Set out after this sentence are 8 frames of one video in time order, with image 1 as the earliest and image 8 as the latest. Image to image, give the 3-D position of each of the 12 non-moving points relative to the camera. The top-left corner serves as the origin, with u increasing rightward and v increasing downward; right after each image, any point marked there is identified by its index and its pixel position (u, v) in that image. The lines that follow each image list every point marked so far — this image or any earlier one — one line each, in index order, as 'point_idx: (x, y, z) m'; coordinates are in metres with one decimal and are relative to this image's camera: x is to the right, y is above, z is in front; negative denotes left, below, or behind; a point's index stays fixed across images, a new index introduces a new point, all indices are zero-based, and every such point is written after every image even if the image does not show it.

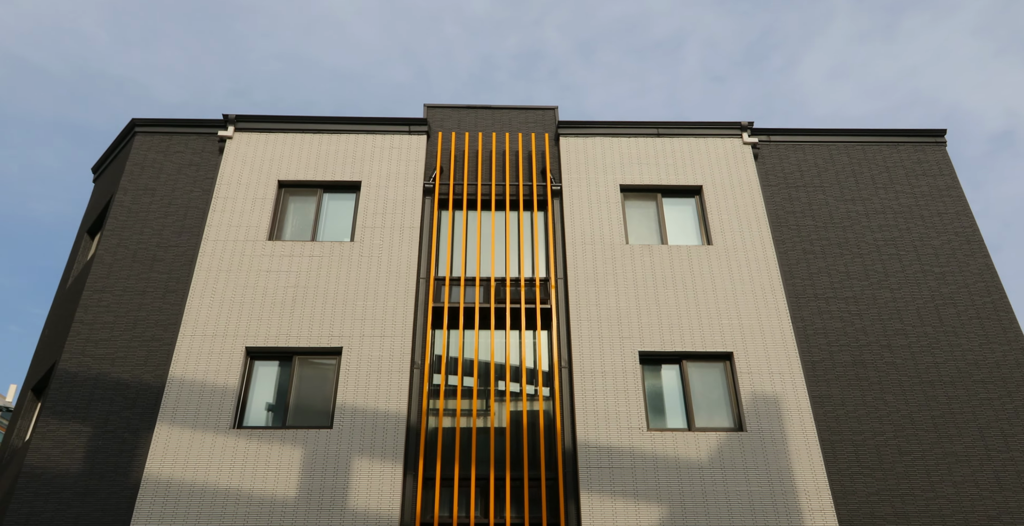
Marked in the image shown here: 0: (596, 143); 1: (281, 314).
0: (+1.7, +2.4, +16.6) m
1: (-4.0, -0.9, +14.3) m
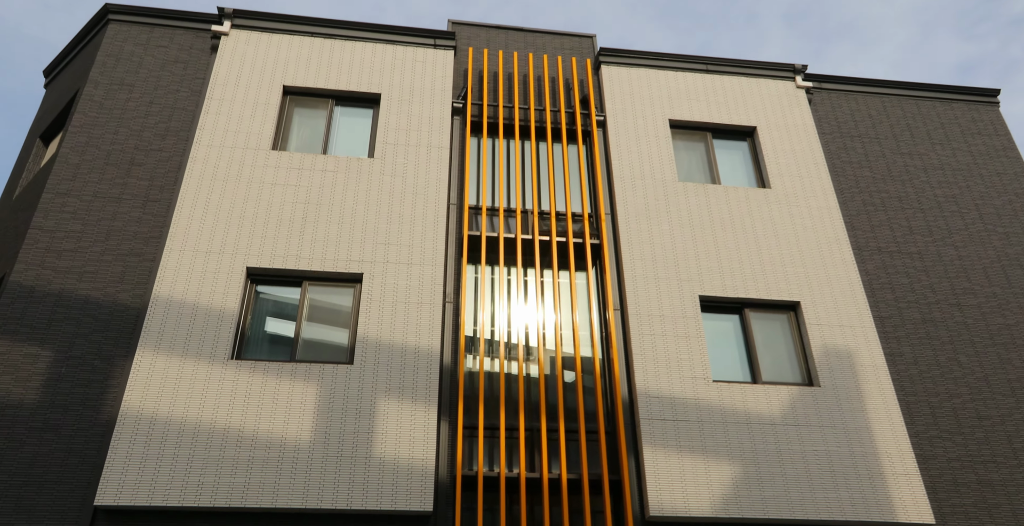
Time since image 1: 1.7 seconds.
0: (+2.4, +3.4, +15.1) m
1: (-3.3, +0.5, +12.1) m
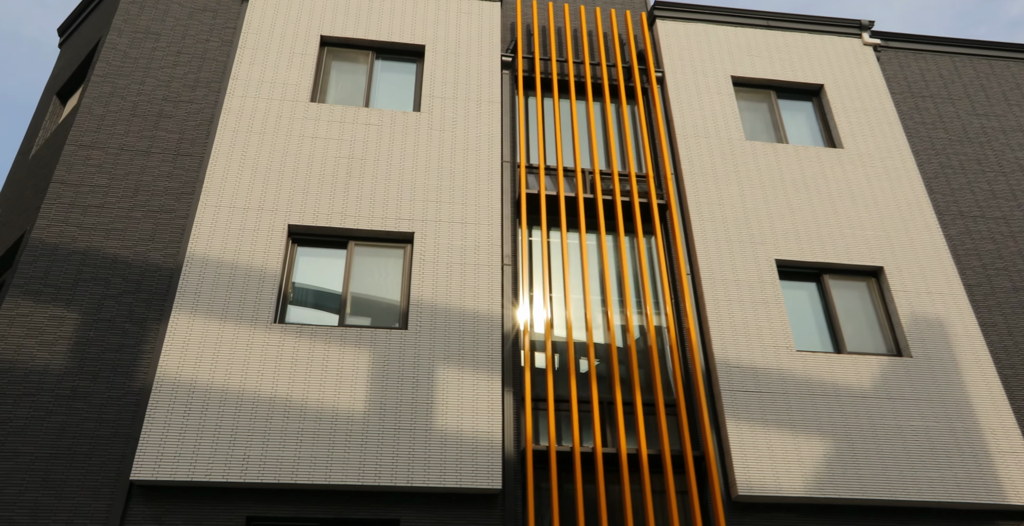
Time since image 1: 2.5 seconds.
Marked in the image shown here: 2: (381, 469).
0: (+3.2, +4.0, +14.1) m
1: (-2.4, +1.0, +11.1) m
2: (-1.4, -2.3, +9.1) m
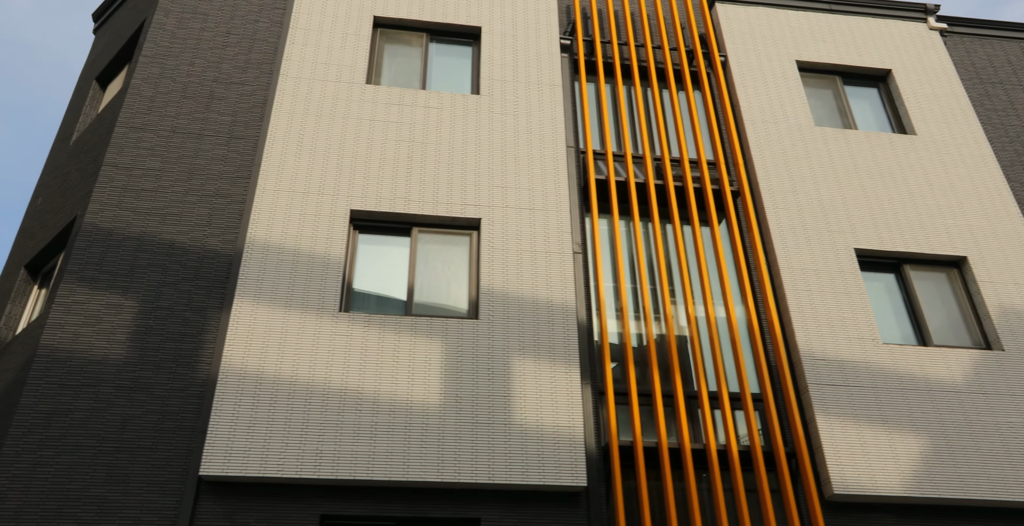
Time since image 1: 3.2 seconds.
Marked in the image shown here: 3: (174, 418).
0: (+4.1, +4.1, +13.6) m
1: (-1.5, +1.2, +10.6) m
2: (-0.5, -2.1, +8.6) m
3: (-3.5, -1.6, +8.6) m
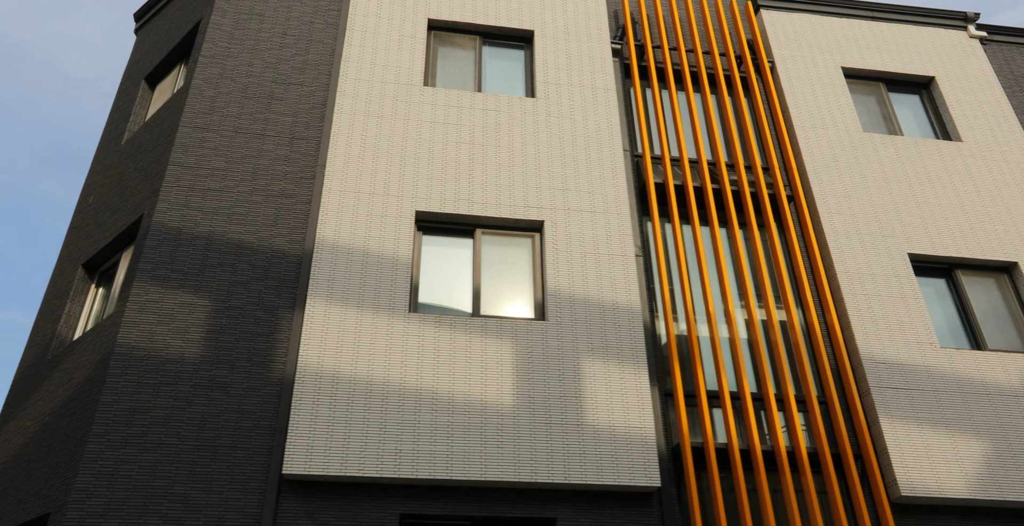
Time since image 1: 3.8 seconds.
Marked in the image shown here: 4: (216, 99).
0: (+4.9, +4.0, +13.8) m
1: (-0.7, +1.2, +10.7) m
2: (+0.3, -2.1, +8.7) m
3: (-2.7, -1.6, +8.6) m
4: (-4.0, +2.2, +11.0) m
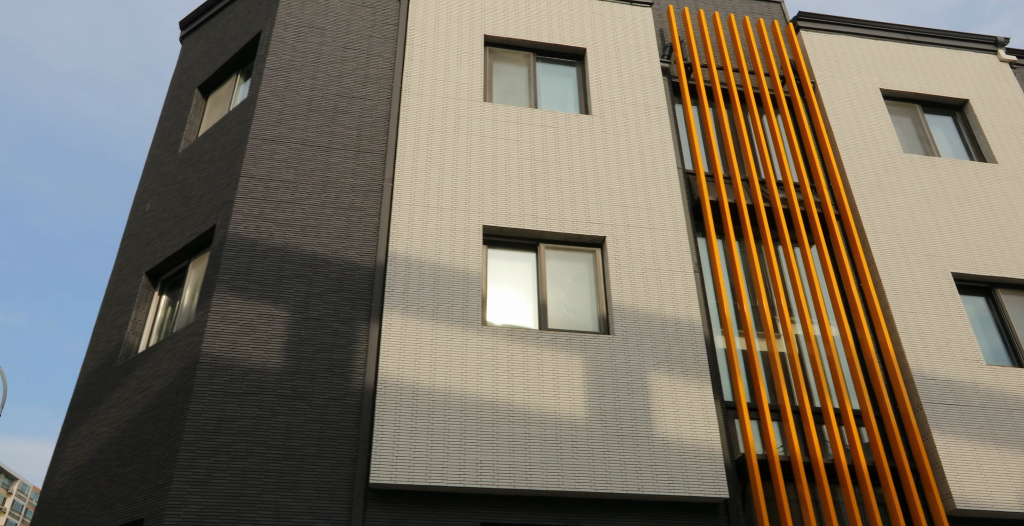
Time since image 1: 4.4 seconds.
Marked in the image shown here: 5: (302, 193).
0: (+5.7, +3.8, +14.1) m
1: (+0.1, +1.0, +11.0) m
2: (+1.1, -2.3, +9.0) m
3: (-1.9, -1.8, +8.8) m
4: (-3.1, +2.1, +11.2) m
5: (-2.7, +0.9, +10.4) m
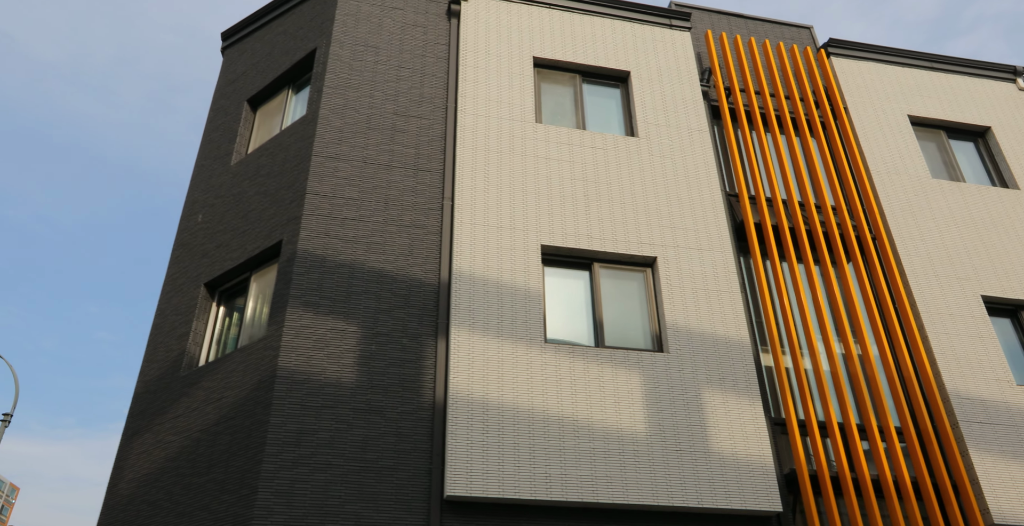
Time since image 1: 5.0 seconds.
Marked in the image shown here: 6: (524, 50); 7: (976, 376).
0: (+6.4, +3.4, +14.7) m
1: (+0.9, +0.7, +11.3) m
2: (+1.8, -2.6, +9.4) m
3: (-1.1, -2.0, +9.2) m
4: (-2.4, +1.9, +11.4) m
5: (-1.9, +0.7, +10.7) m
6: (+0.2, +3.4, +12.9) m
7: (+6.4, -1.6, +11.2) m
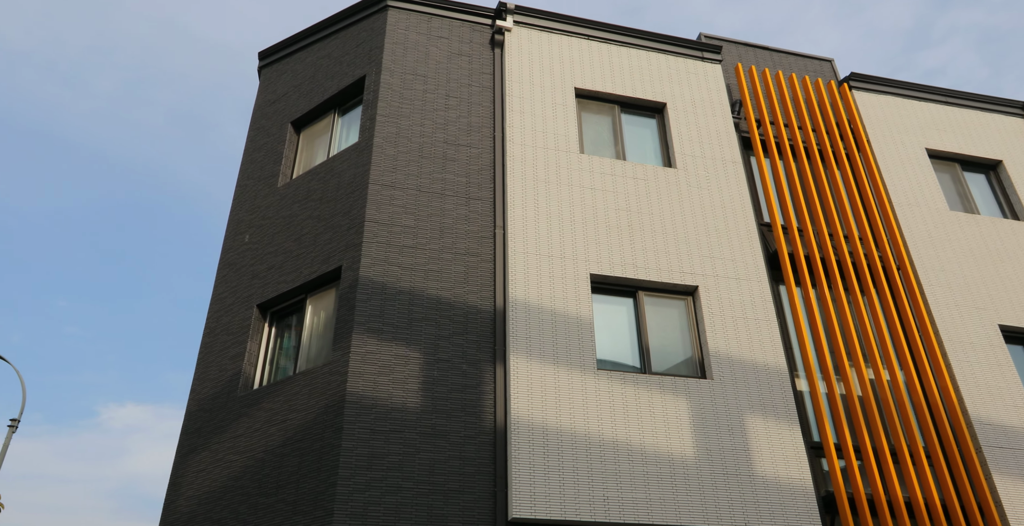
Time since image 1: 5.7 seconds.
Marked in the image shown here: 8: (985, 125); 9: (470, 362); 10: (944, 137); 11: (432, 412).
0: (+7.1, +3.0, +15.3) m
1: (+1.5, +0.3, +11.8) m
2: (+2.5, -3.0, +9.8) m
3: (-0.4, -2.3, +9.6) m
4: (-1.7, +1.5, +11.8) m
5: (-1.2, +0.3, +11.1) m
6: (+0.8, +3.0, +13.4) m
7: (+7.0, -2.0, +11.8) m
8: (+9.0, +2.6, +15.6) m
9: (-0.5, -1.2, +10.3) m
10: (+8.0, +2.3, +15.1) m
11: (-0.9, -1.8, +9.8) m
